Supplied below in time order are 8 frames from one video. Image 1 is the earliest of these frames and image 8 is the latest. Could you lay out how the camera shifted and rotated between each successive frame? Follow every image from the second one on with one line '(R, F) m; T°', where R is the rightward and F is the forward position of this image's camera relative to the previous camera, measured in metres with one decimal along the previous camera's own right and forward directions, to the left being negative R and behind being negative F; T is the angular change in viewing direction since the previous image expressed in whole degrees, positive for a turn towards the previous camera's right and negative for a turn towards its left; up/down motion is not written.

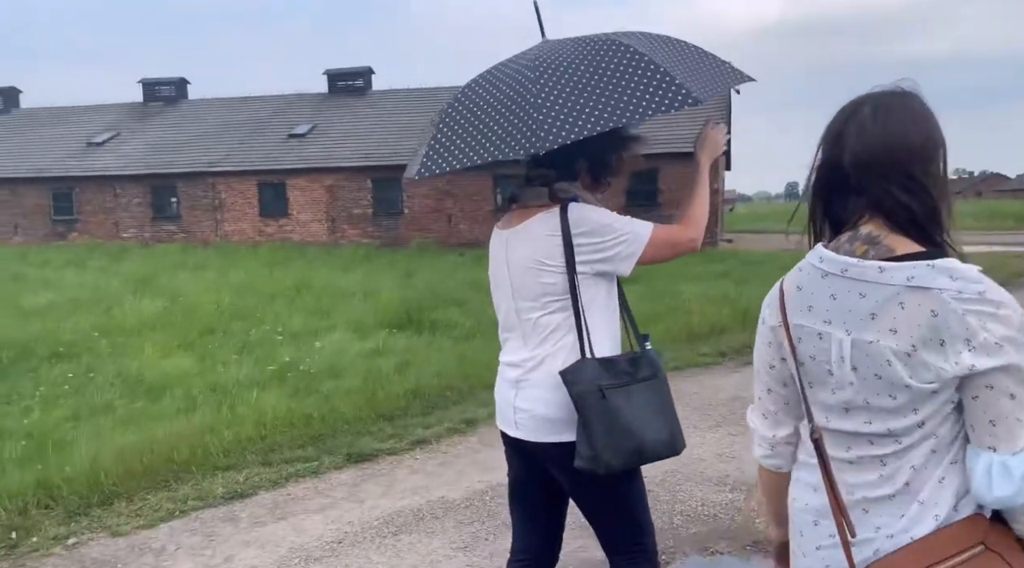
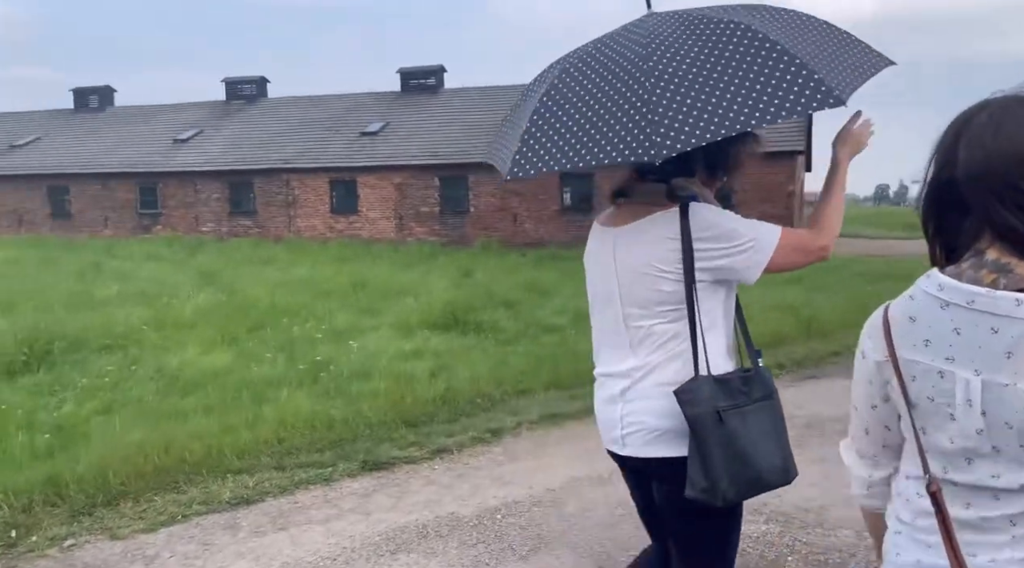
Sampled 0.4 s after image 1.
(+0.3, +0.4) m; -5°
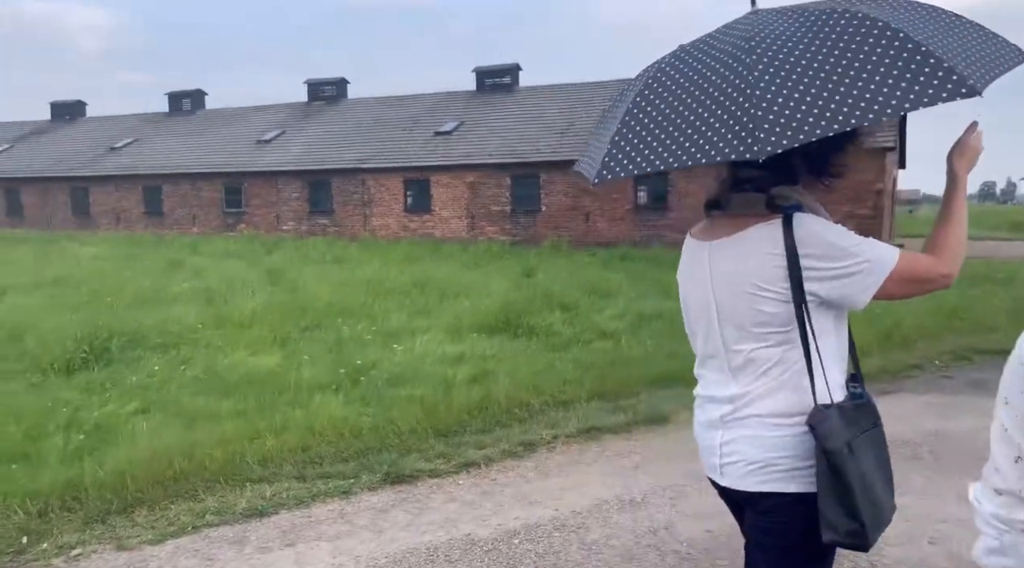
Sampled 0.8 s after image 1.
(+0.3, +0.4) m; -5°
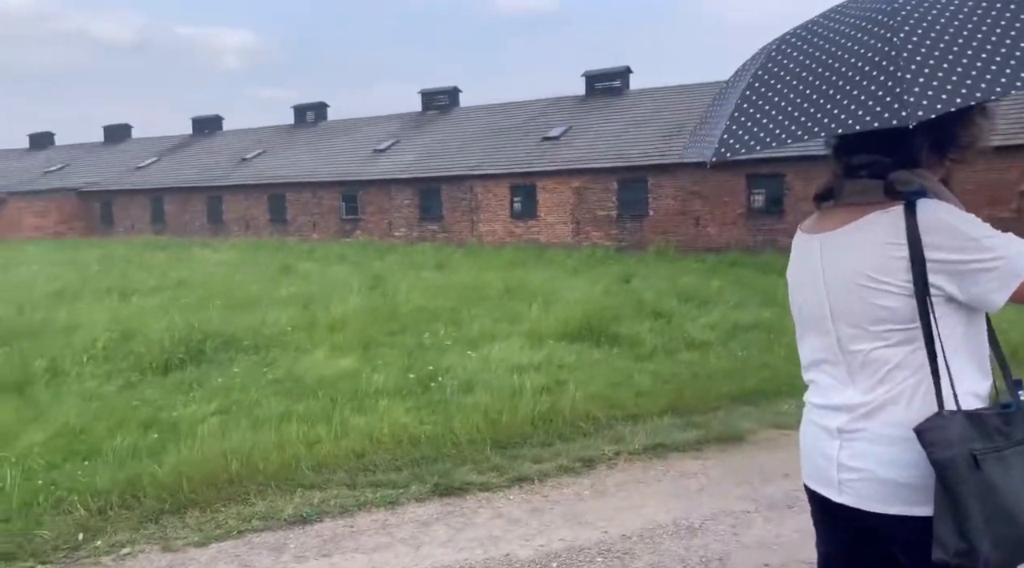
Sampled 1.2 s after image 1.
(+0.3, +0.3) m; -7°
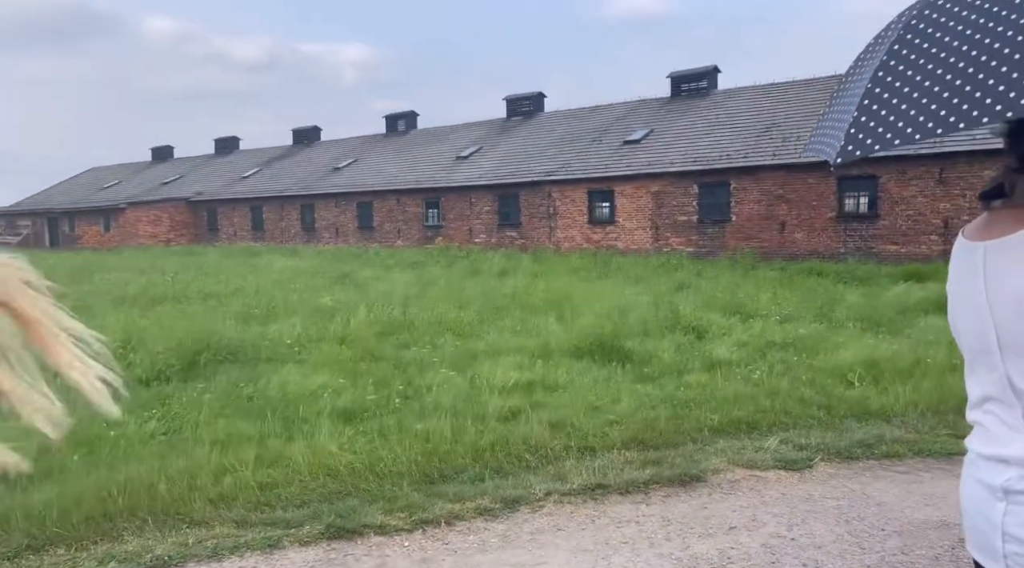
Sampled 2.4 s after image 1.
(+1.0, +0.6) m; -6°
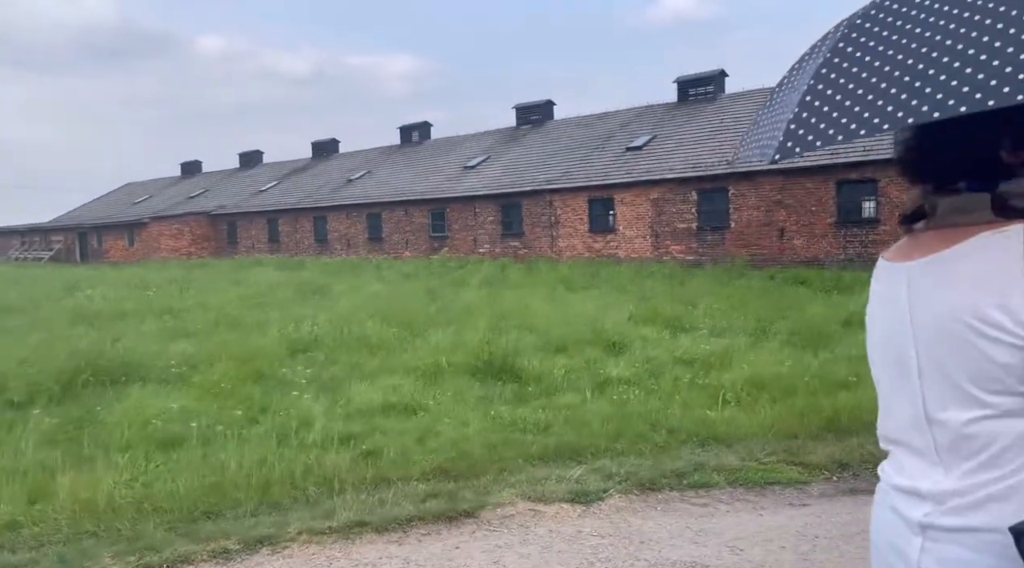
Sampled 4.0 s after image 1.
(+1.5, +0.3) m; -2°
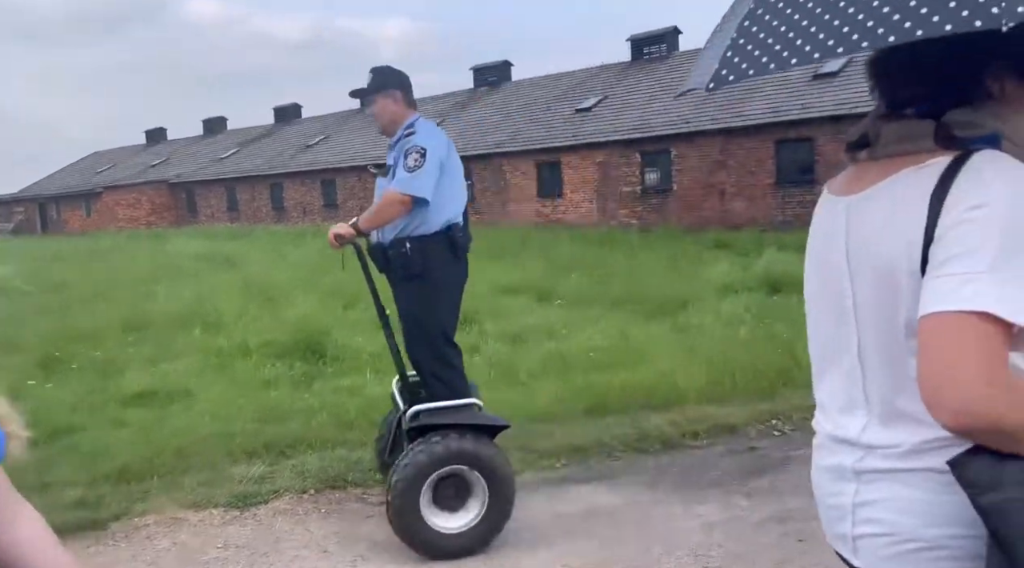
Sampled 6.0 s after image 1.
(+1.8, +0.6) m; +1°
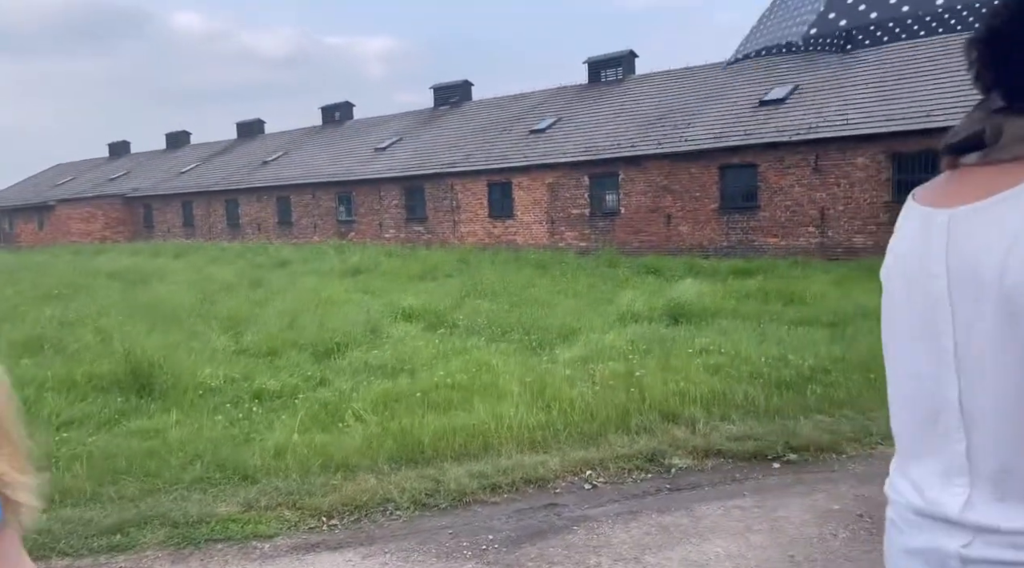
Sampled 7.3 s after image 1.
(+1.1, +0.5) m; +2°
